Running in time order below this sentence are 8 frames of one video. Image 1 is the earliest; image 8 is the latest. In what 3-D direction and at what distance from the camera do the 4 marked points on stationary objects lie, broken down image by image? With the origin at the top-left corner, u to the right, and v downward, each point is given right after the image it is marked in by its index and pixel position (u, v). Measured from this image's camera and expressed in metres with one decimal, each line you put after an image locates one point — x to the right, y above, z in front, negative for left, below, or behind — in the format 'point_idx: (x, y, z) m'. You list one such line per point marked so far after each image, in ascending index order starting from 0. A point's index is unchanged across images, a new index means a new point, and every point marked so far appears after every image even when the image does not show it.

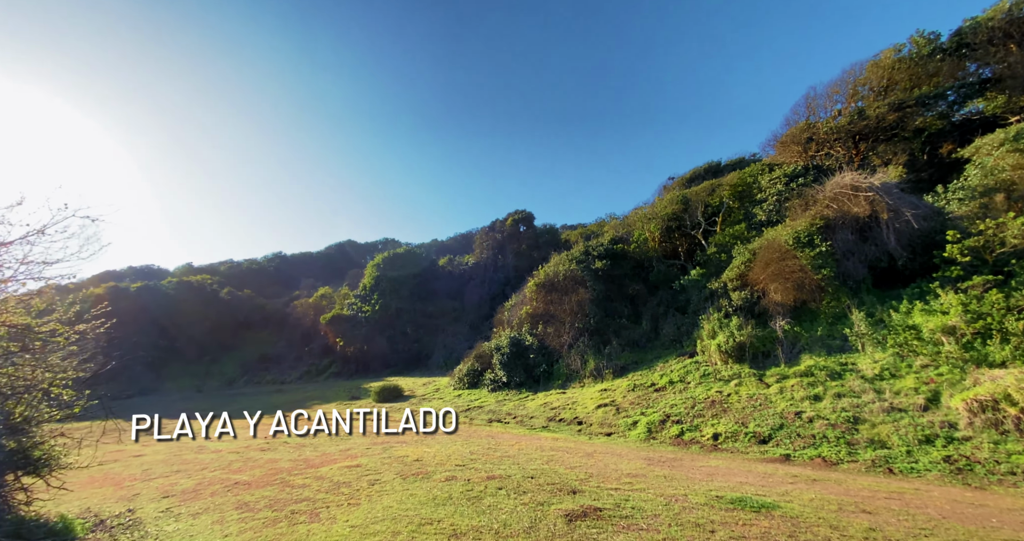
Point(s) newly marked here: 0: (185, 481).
0: (-6.4, -4.2, +8.5) m
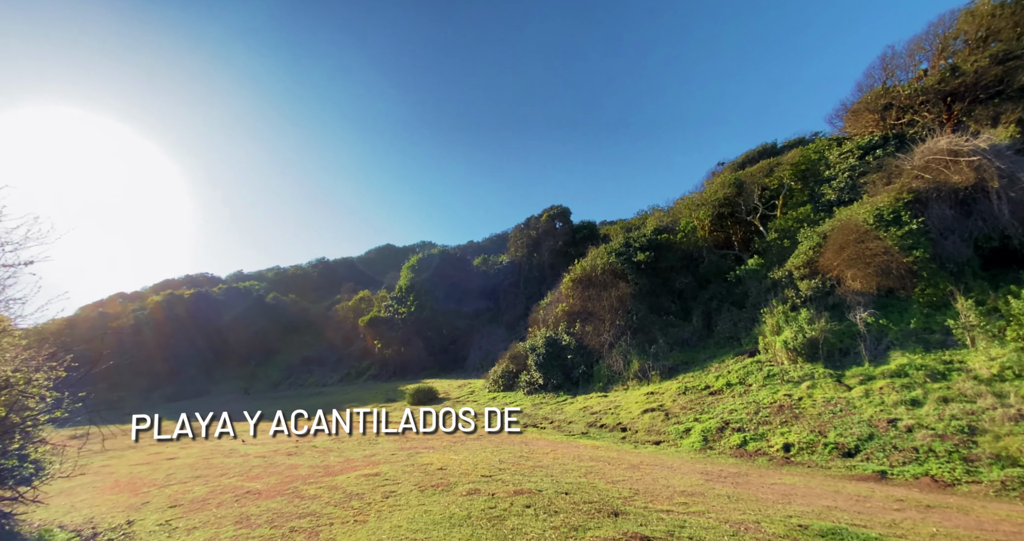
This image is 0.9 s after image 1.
0: (-5.8, -4.1, +8.0) m
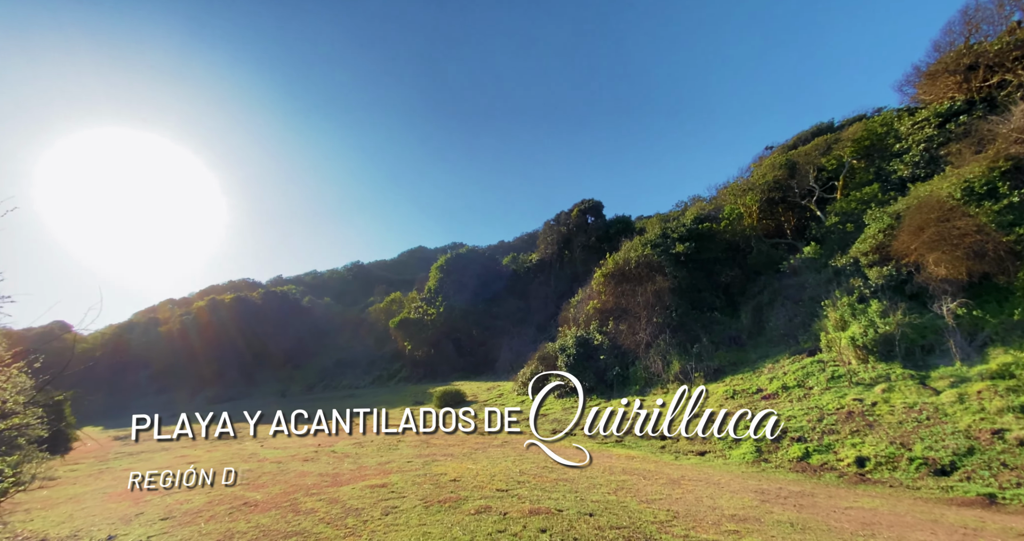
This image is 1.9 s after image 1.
0: (-5.5, -4.0, +7.6) m
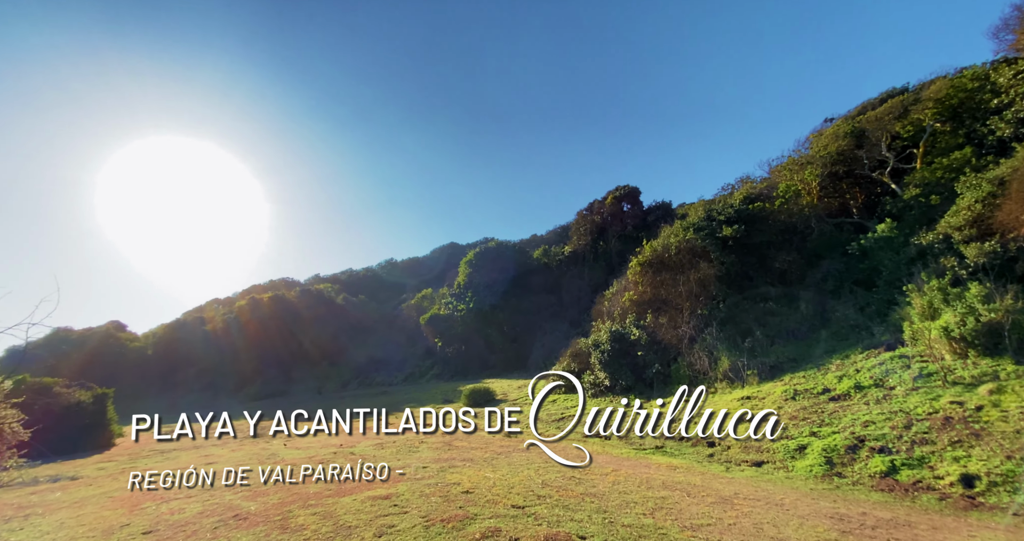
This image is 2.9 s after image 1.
0: (-5.2, -3.8, +7.0) m
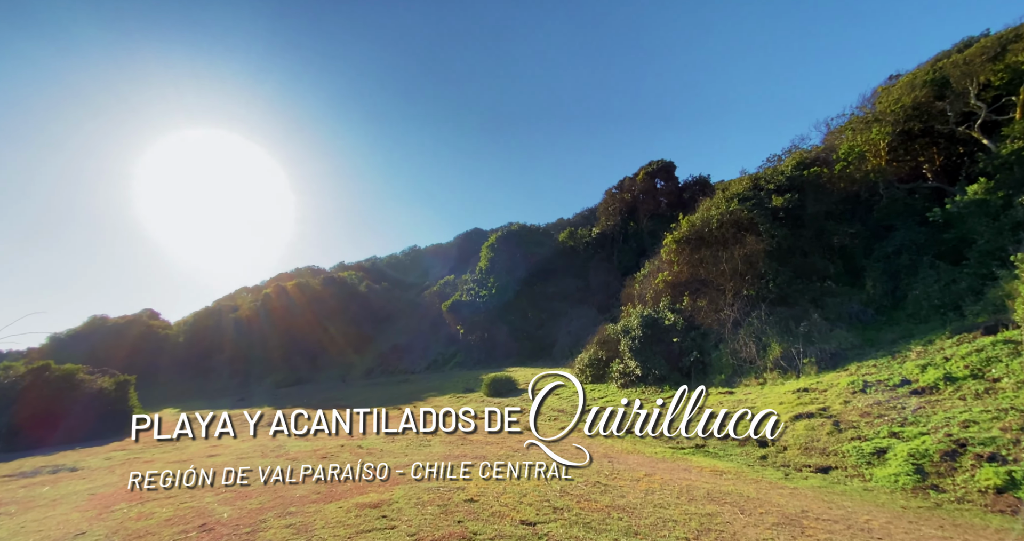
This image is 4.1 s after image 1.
0: (-5.0, -3.4, +6.3) m
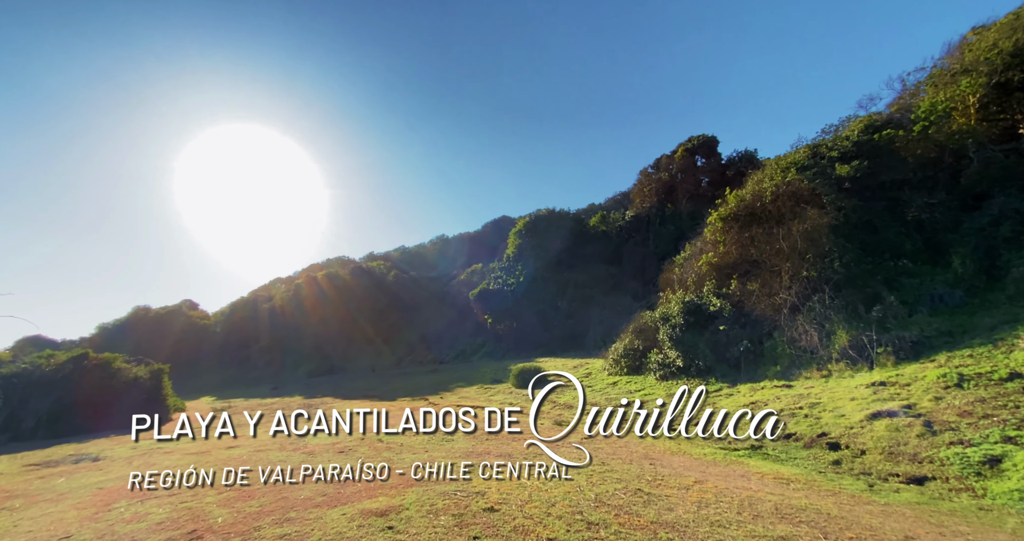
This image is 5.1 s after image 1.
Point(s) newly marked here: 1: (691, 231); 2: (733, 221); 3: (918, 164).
0: (-4.6, -3.1, +5.8) m
1: (+8.0, +1.7, +19.2) m
2: (+6.4, +1.4, +12.6) m
3: (+10.4, +2.7, +11.1) m
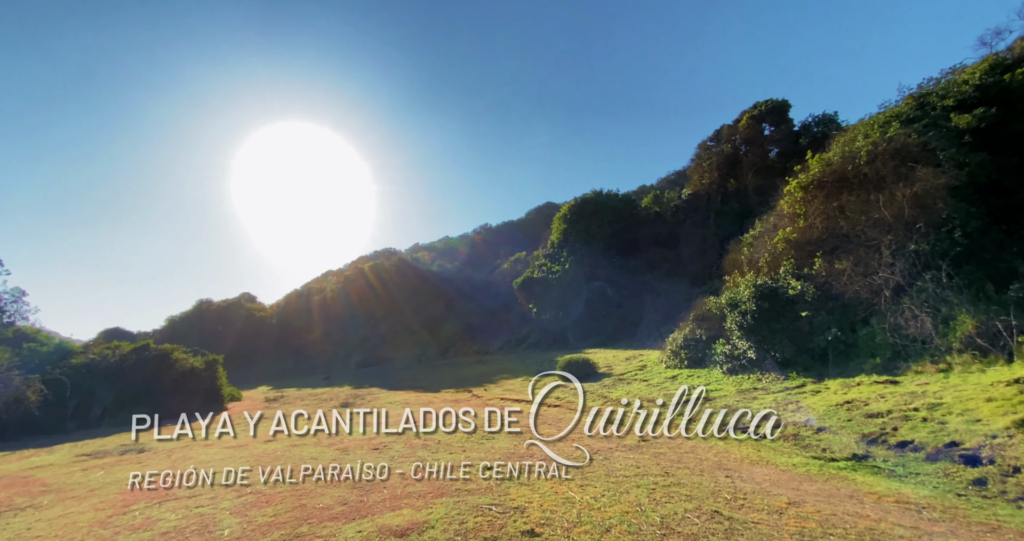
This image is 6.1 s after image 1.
0: (-4.1, -2.9, +5.3) m
1: (+9.8, +2.5, +17.2) m
2: (+7.6, +2.0, +10.8) m
3: (+11.3, +3.4, +8.9) m
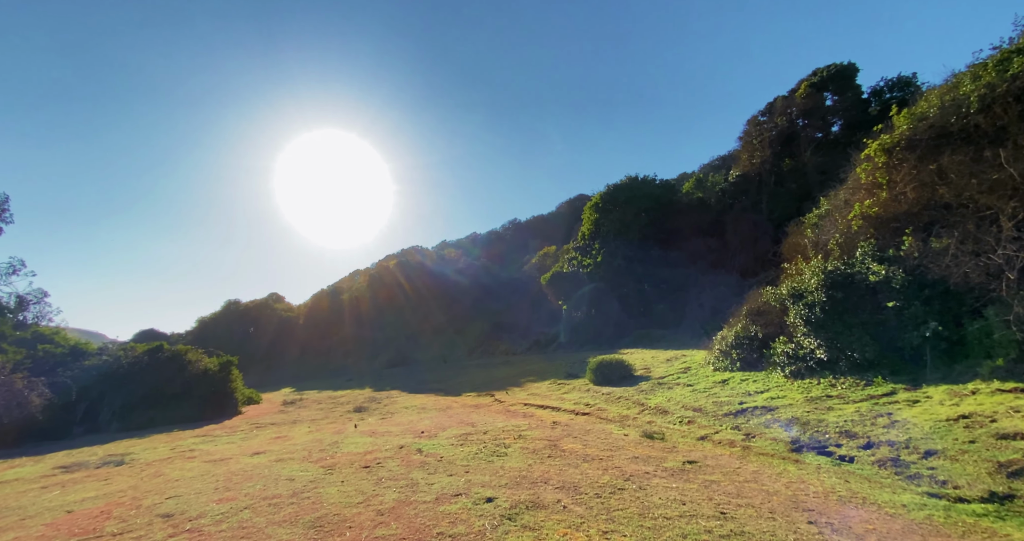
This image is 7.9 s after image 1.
0: (-4.1, -2.7, +4.2) m
1: (+10.6, +2.9, +15.0) m
2: (+7.9, +2.4, +8.8) m
3: (+11.4, +3.8, +6.5) m
